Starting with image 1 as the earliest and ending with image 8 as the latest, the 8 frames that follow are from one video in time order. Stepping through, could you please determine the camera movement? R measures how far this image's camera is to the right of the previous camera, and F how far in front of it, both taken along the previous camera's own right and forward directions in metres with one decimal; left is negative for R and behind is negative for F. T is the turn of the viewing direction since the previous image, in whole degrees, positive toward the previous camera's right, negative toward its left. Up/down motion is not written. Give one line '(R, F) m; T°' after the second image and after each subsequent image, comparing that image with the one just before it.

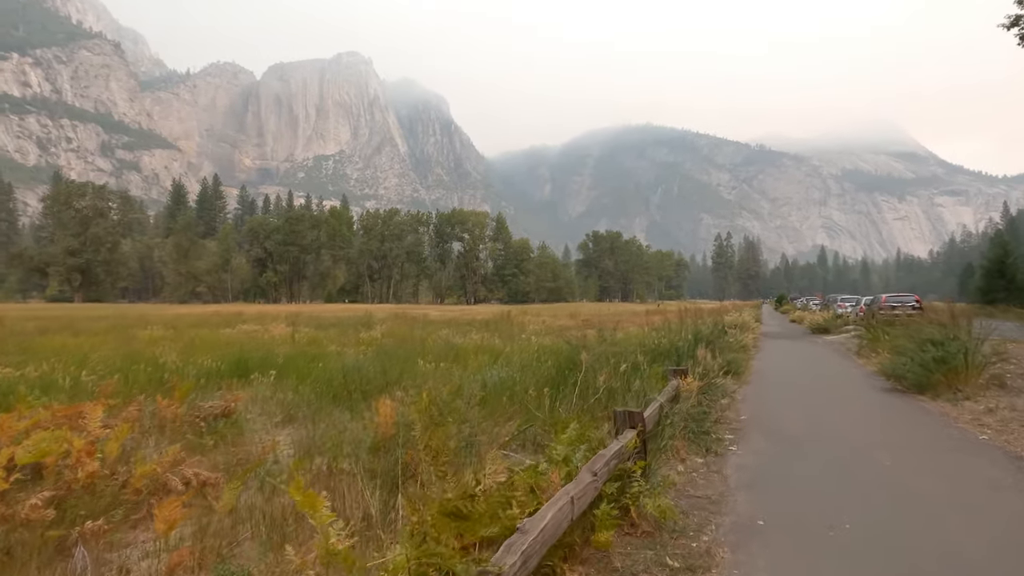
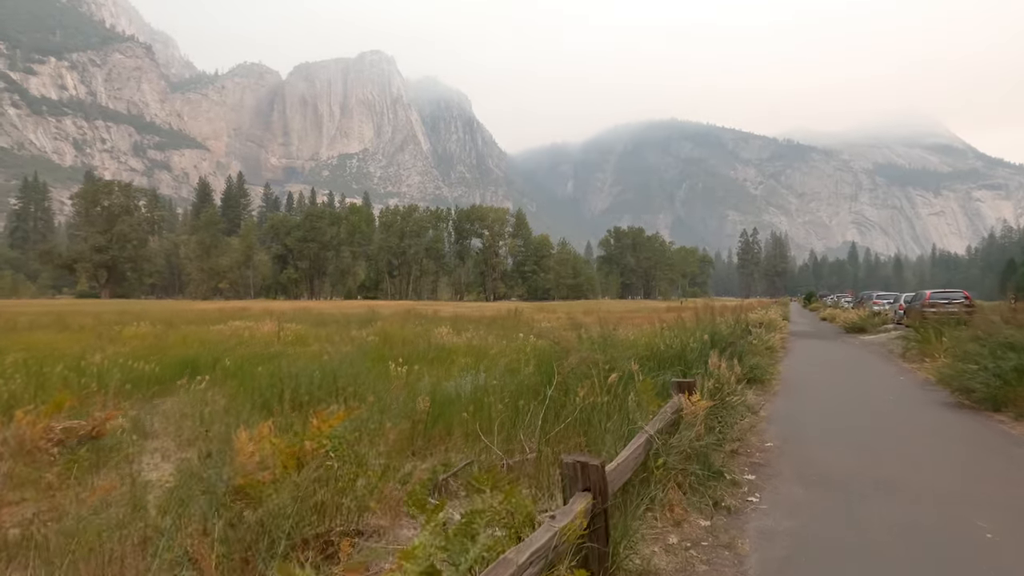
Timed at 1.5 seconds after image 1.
(+0.6, +1.5) m; -2°
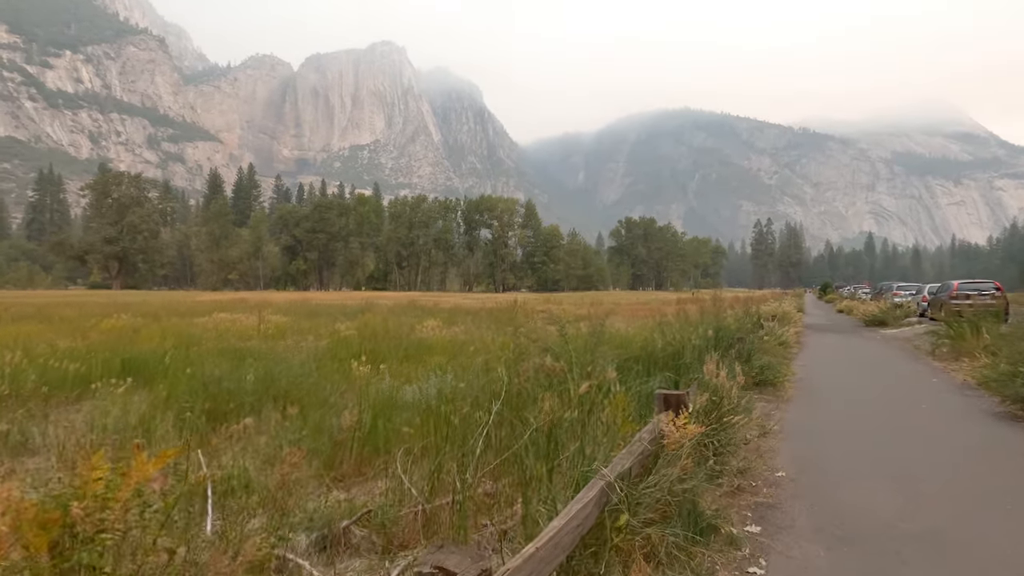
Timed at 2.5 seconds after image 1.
(+0.5, +1.1) m; -1°
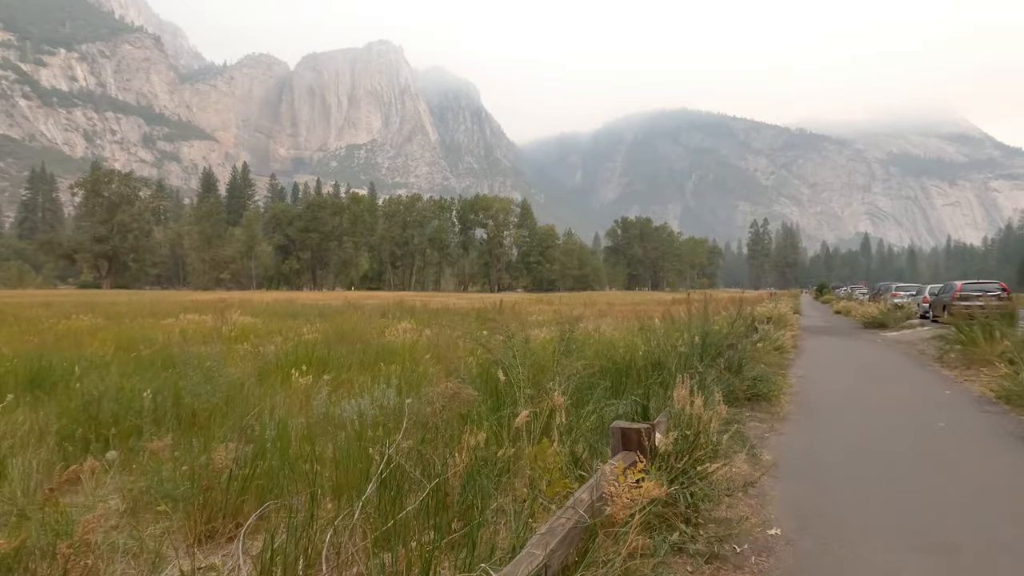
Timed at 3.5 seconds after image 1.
(+0.5, +0.9) m; 0°
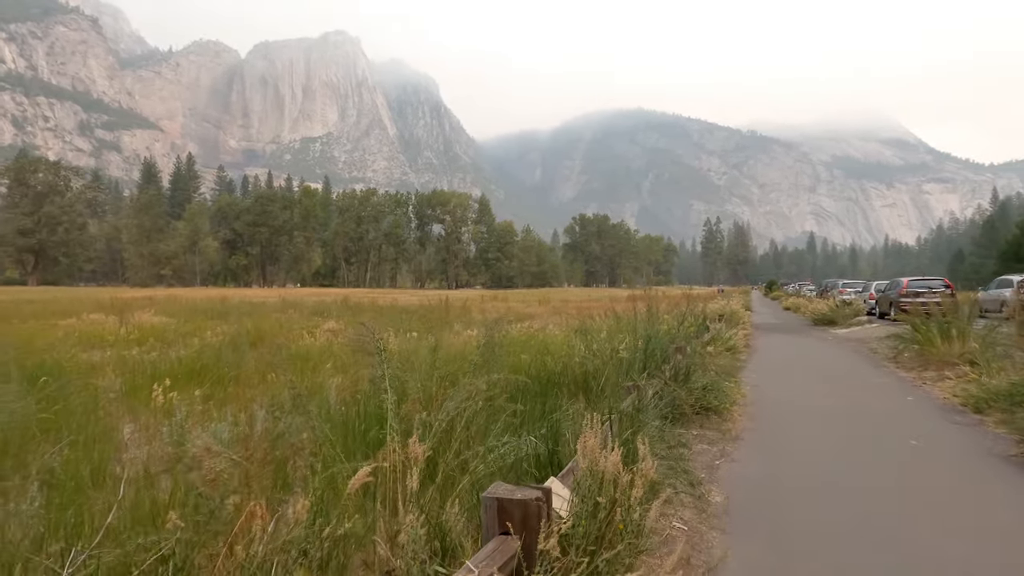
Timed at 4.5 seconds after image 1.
(+0.5, +1.1) m; +4°
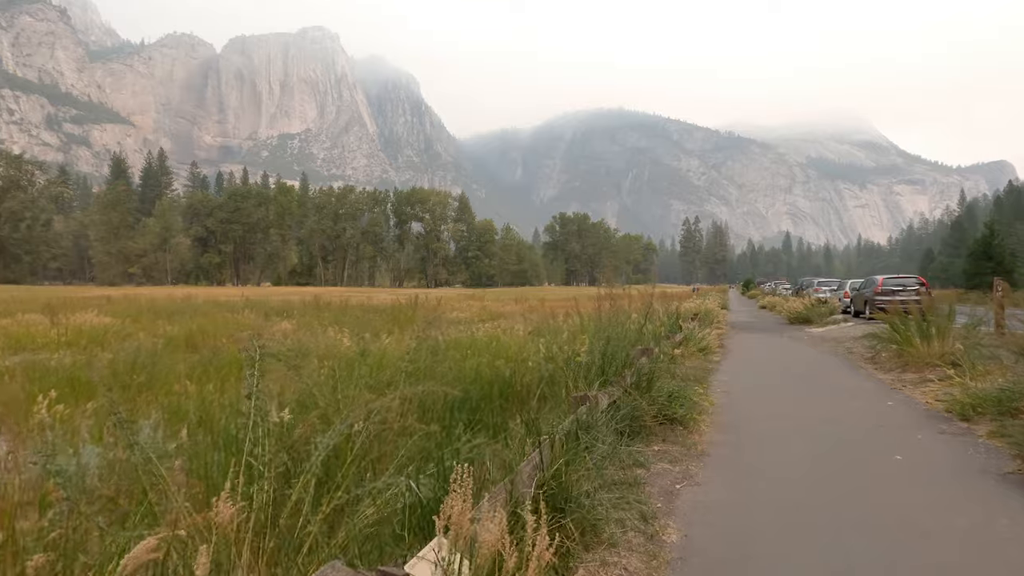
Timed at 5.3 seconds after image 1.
(+0.4, +0.7) m; +2°
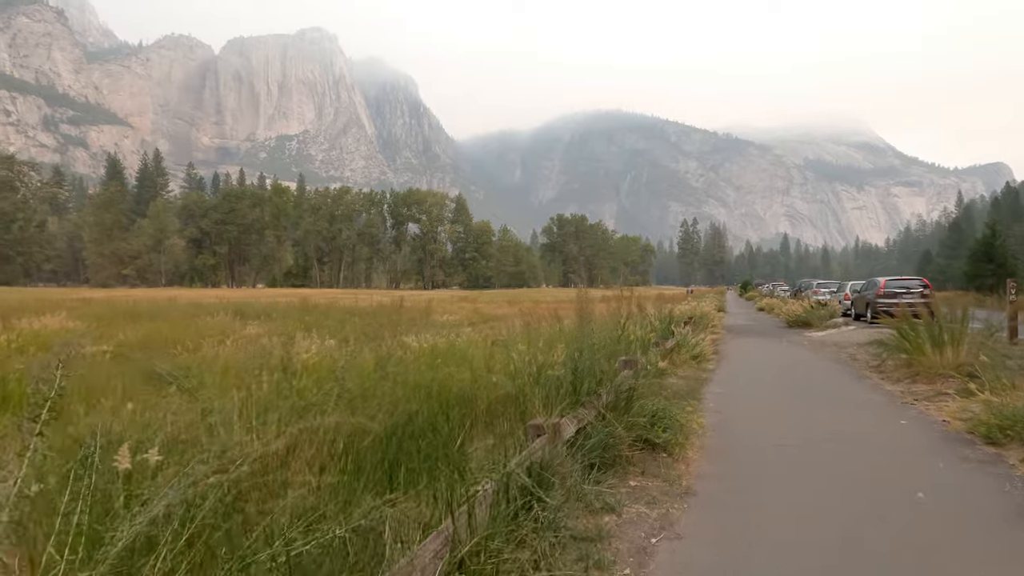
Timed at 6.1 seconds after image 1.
(+0.3, +0.7) m; 0°
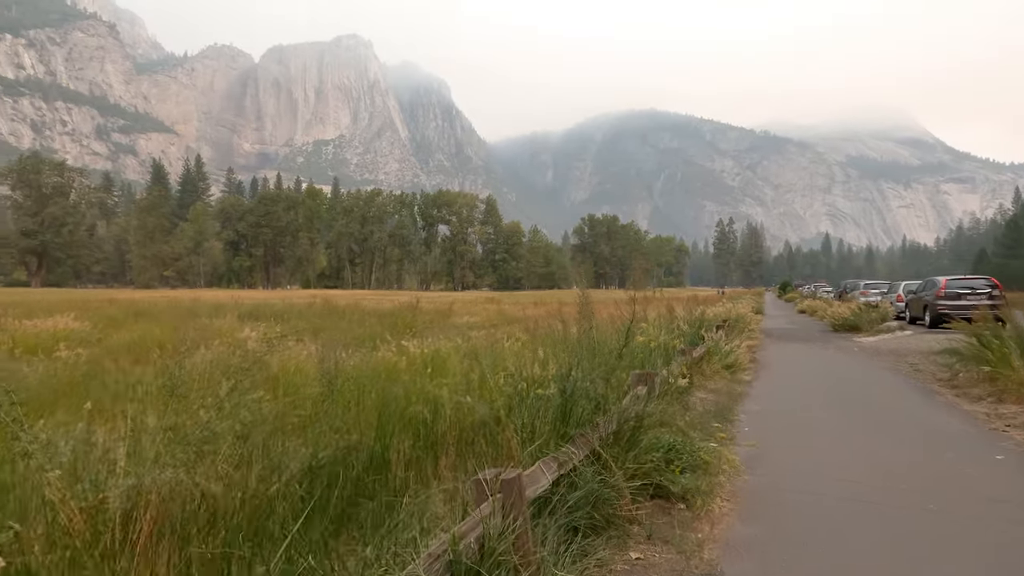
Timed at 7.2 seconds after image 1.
(+0.4, +1.0) m; -3°
